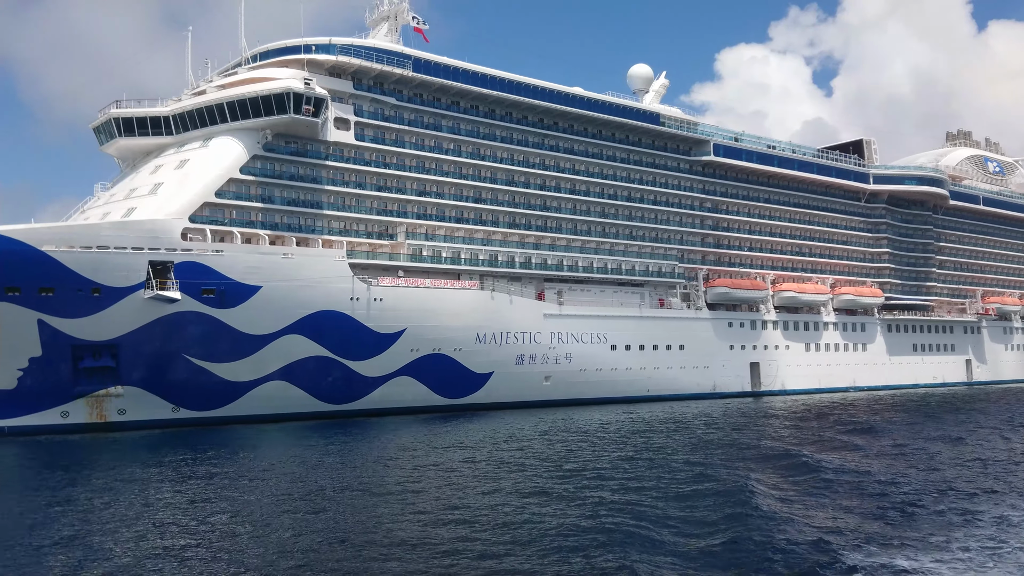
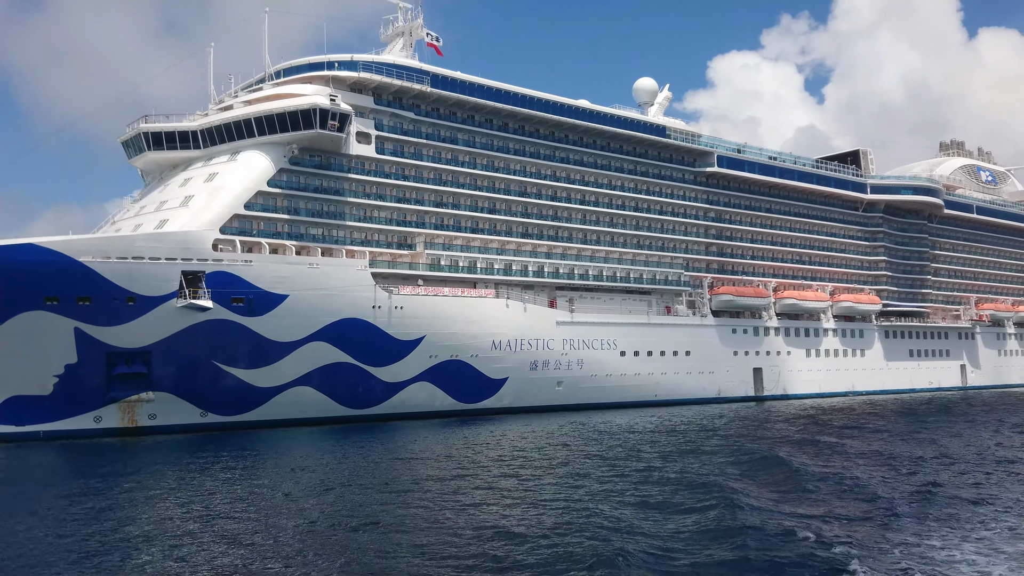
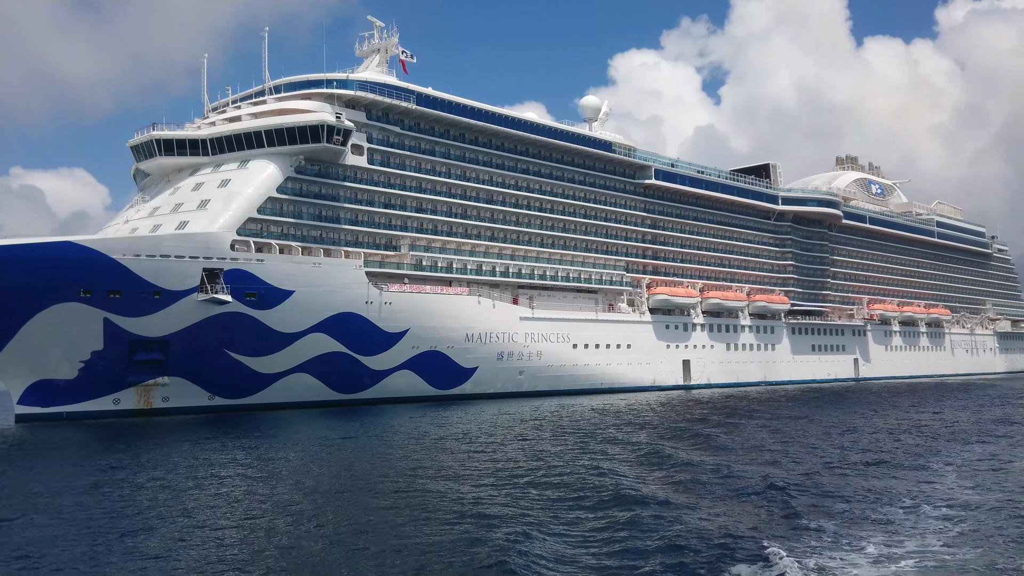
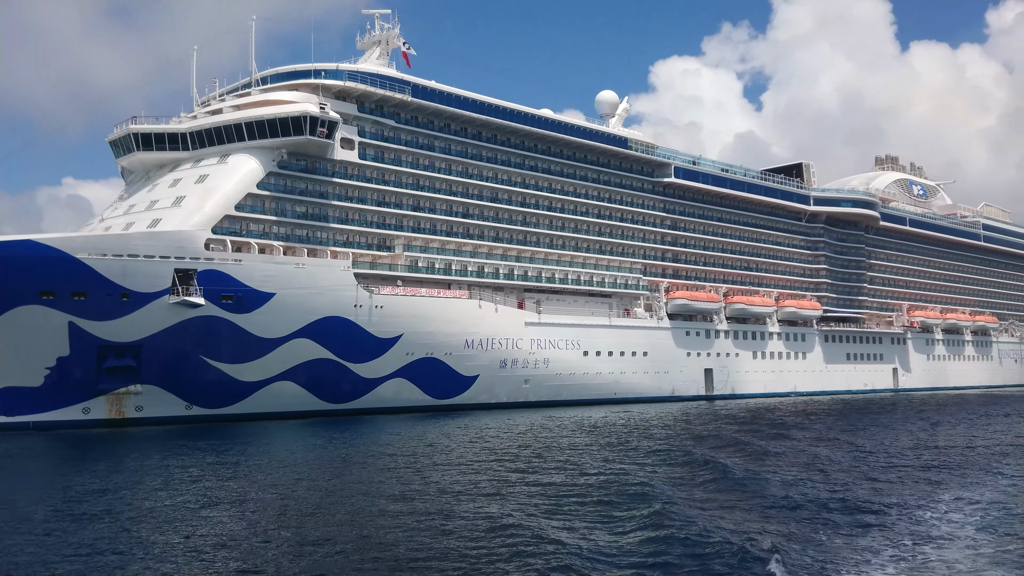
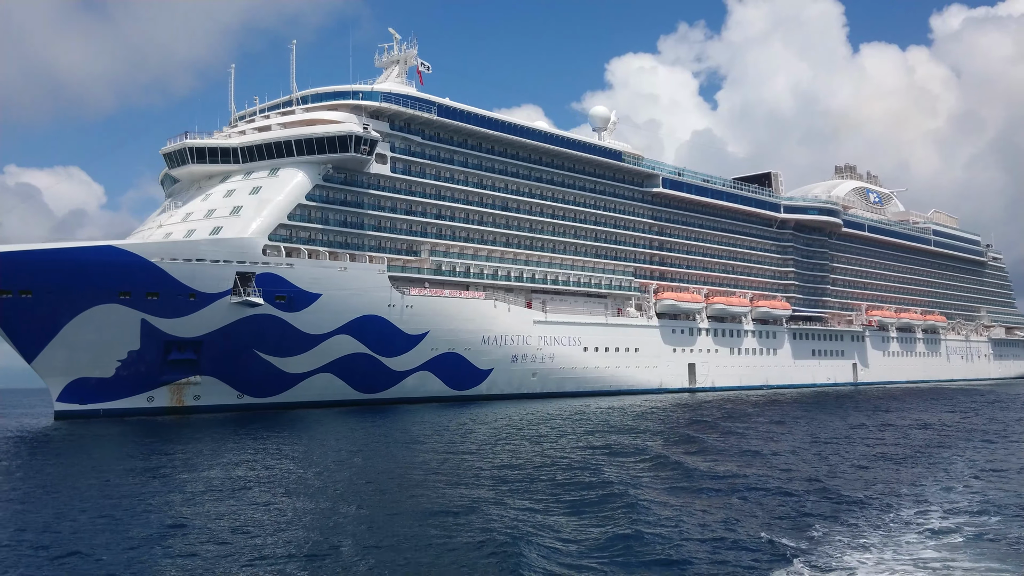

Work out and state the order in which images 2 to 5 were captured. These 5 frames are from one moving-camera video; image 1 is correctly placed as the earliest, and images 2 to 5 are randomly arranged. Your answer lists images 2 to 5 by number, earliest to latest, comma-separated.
2, 4, 3, 5
